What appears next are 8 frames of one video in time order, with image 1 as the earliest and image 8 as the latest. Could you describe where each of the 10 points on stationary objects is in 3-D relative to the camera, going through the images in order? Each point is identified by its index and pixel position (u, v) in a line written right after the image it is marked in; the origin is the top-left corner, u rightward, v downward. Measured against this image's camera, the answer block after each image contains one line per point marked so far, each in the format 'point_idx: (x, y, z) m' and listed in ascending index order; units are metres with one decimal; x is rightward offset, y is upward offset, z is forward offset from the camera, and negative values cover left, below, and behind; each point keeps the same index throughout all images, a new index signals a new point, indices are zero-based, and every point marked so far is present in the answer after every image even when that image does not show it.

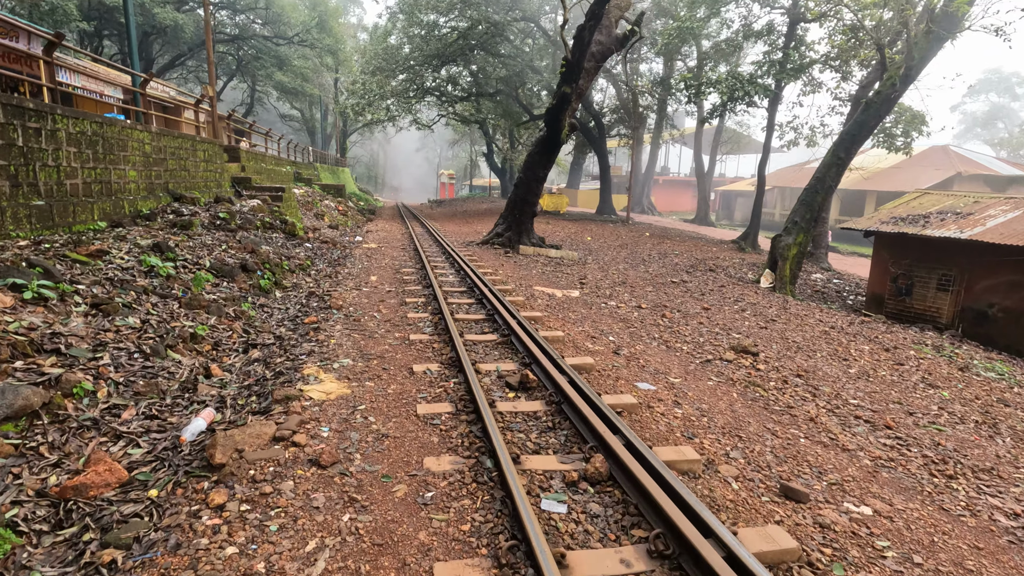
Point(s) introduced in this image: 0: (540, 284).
0: (+0.5, +0.1, +9.1) m
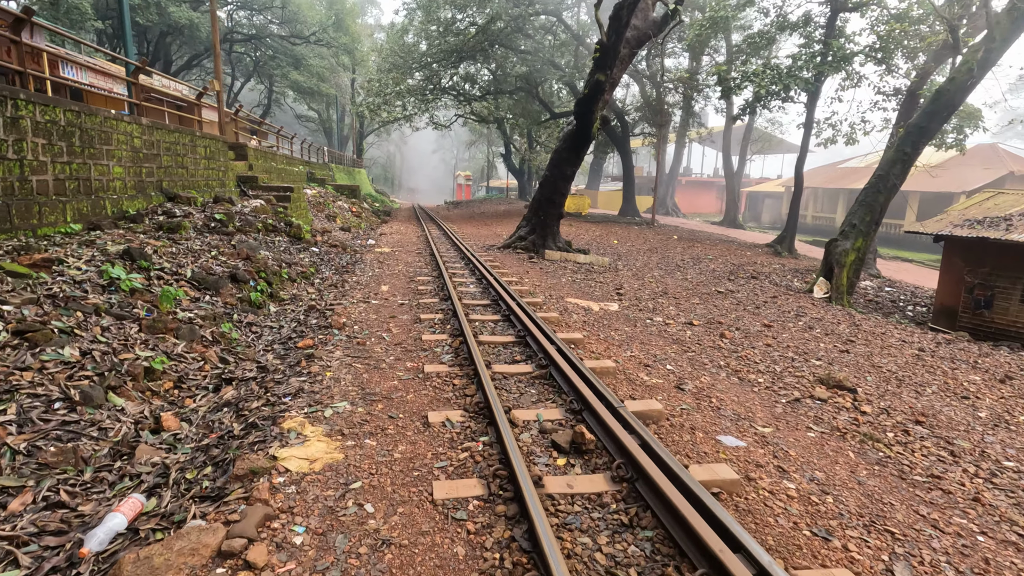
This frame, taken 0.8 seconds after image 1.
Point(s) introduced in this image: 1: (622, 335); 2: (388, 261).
0: (+0.9, -0.1, +8.1) m
1: (+1.2, -0.5, +5.9) m
2: (-2.4, +0.5, +10.2) m
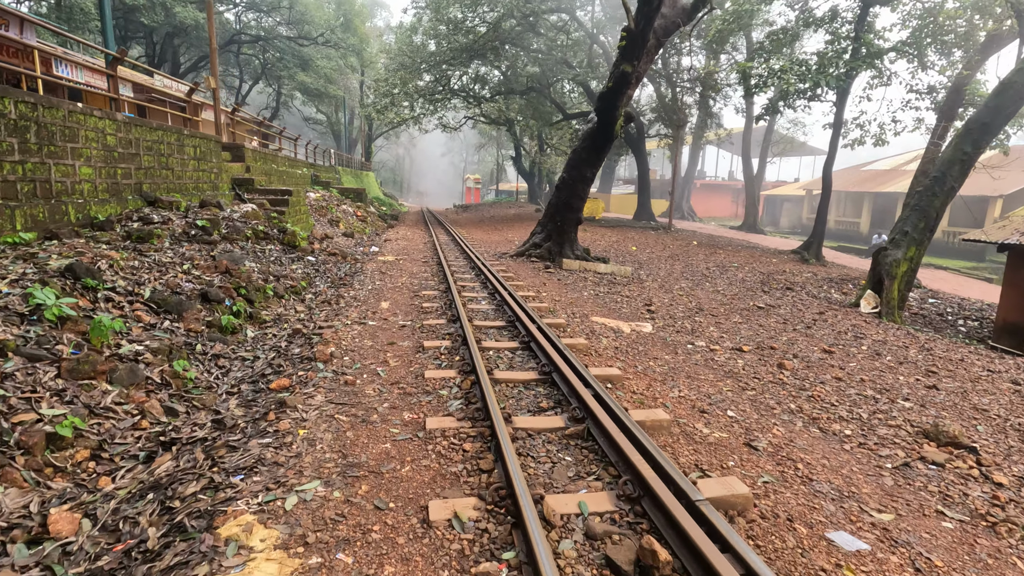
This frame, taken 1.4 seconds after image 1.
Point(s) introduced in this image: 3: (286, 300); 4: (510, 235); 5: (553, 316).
0: (+1.1, -0.3, +7.1) m
1: (+1.4, -0.7, +5.0) m
2: (-2.1, +0.3, +9.3) m
3: (-2.7, -0.2, +6.3) m
4: (-0.1, +1.9, +18.7) m
5: (+0.5, -0.3, +6.5) m
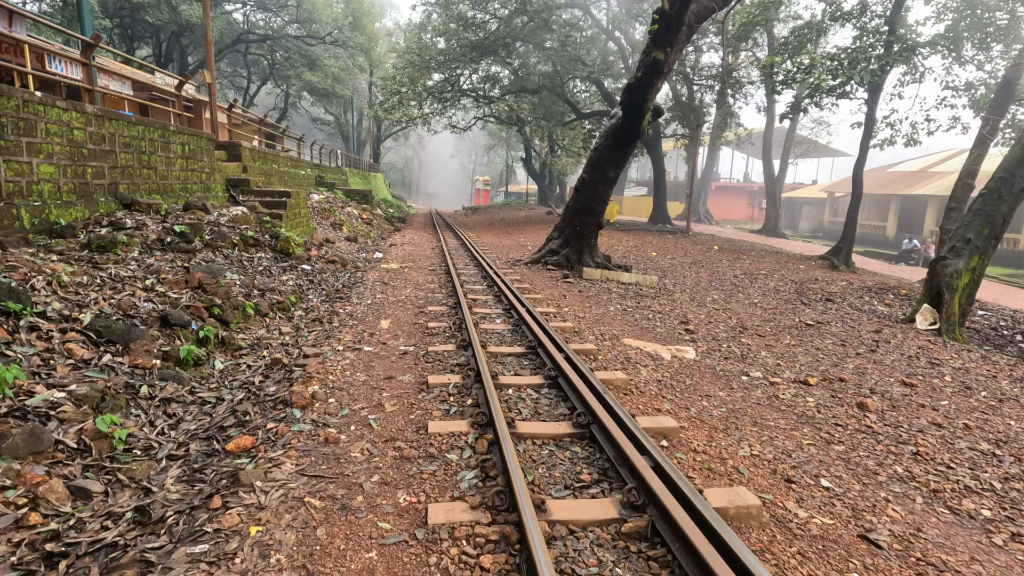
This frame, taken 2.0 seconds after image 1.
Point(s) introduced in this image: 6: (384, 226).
0: (+1.3, -0.5, +6.2) m
1: (+1.6, -0.9, +4.1) m
2: (-1.8, +0.1, +8.4) m
3: (-2.5, -0.3, +5.4) m
4: (+0.4, +1.6, +17.8) m
5: (+0.7, -0.5, +5.6) m
6: (-4.8, +2.3, +19.9) m
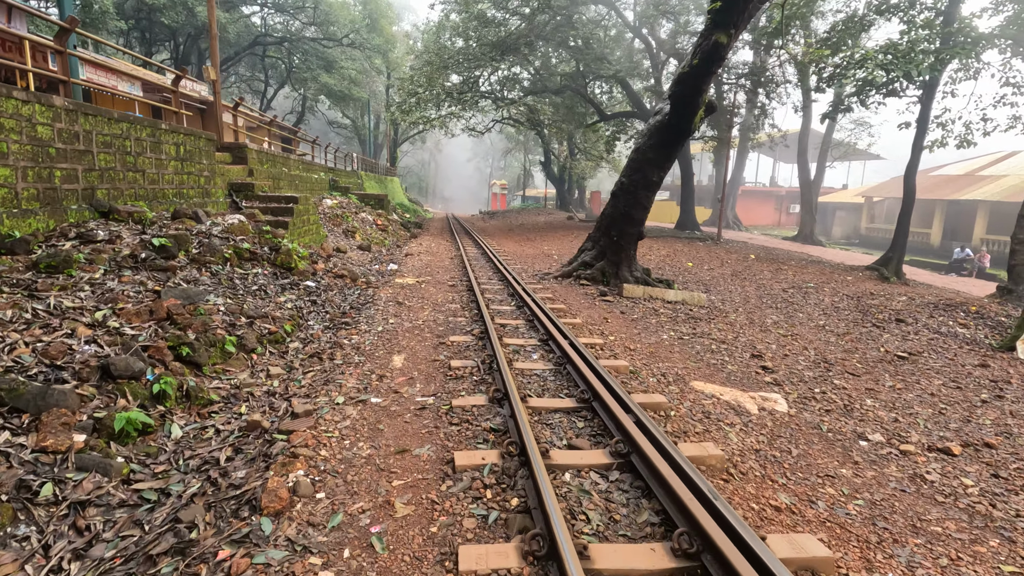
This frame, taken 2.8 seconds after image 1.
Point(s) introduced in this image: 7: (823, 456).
0: (+1.7, -0.8, +5.1) m
1: (+1.9, -1.2, +2.9) m
2: (-1.4, -0.2, +7.4) m
3: (-2.1, -0.6, +4.4) m
4: (+1.1, +1.3, +16.7) m
5: (+1.1, -0.8, +4.5) m
6: (-4.0, +2.0, +19.0) m
7: (+2.1, -1.1, +3.5) m
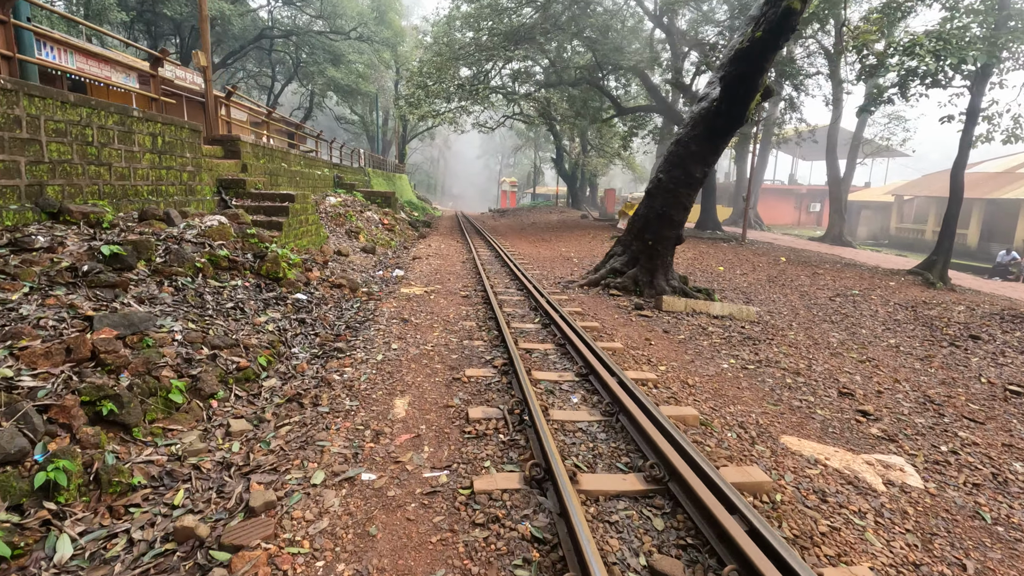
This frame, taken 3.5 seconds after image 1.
0: (+2.0, -1.0, +4.0) m
1: (+2.1, -1.4, +1.8) m
2: (-1.1, -0.3, +6.4) m
3: (-1.9, -0.7, +3.4) m
4: (+1.5, +1.2, +15.6) m
5: (+1.3, -1.0, +3.4) m
6: (-3.5, +1.9, +18.0) m
7: (+2.3, -1.3, +2.4) m
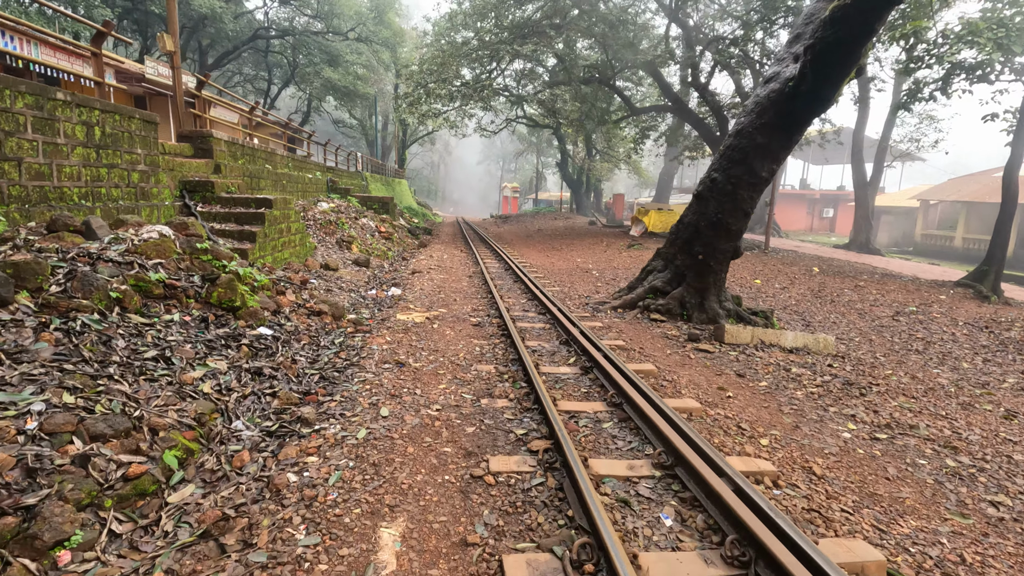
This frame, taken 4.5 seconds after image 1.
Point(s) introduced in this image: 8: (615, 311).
0: (+2.2, -1.2, +2.5) m
1: (+2.4, -1.6, +0.4) m
2: (-0.9, -0.6, +4.9) m
3: (-1.6, -1.0, +1.9) m
4: (+1.8, +0.8, +14.2) m
5: (+1.6, -1.2, +1.9) m
6: (-3.2, +1.5, +16.6) m
7: (+2.5, -1.5, +1.0) m
8: (+1.3, -0.3, +7.0) m
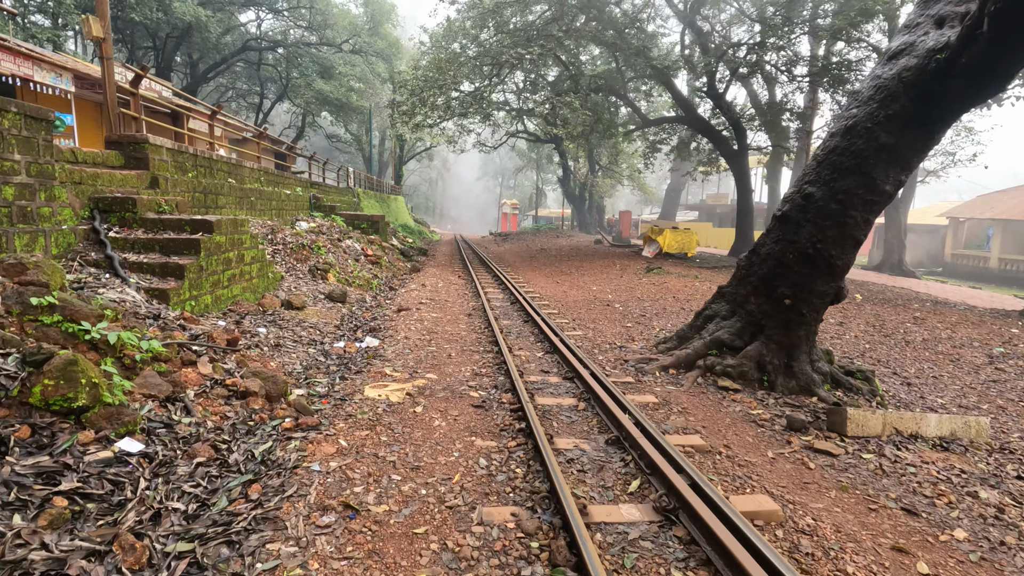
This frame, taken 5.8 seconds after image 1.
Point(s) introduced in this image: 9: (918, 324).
0: (+2.4, -1.6, +0.6) m
1: (+2.5, -1.9, -1.5) m
2: (-0.7, -1.1, +3.0) m
3: (-1.5, -1.4, +0.1) m
4: (+1.9, 0.0, +12.3) m
5: (+1.7, -1.6, +0.1) m
6: (-3.1, +0.7, +14.7) m
7: (+2.7, -1.9, -0.9) m
8: (+1.5, -0.8, +5.2) m
9: (+8.2, -0.7, +10.7) m
